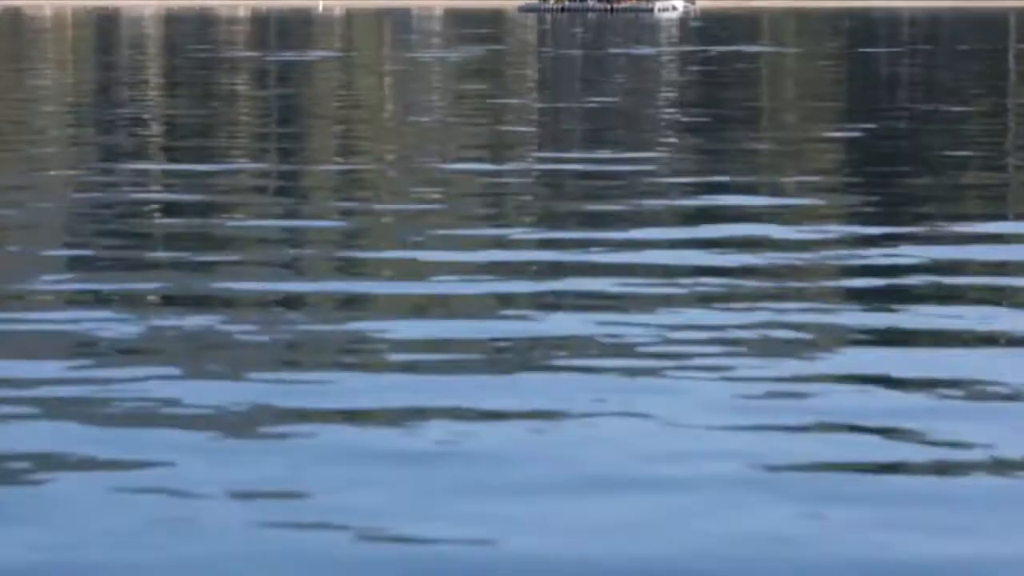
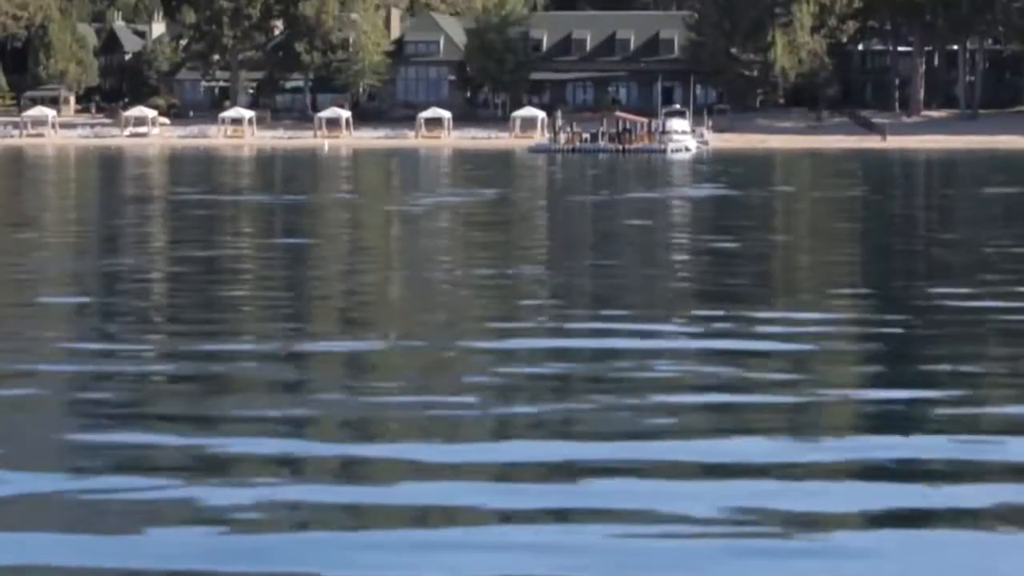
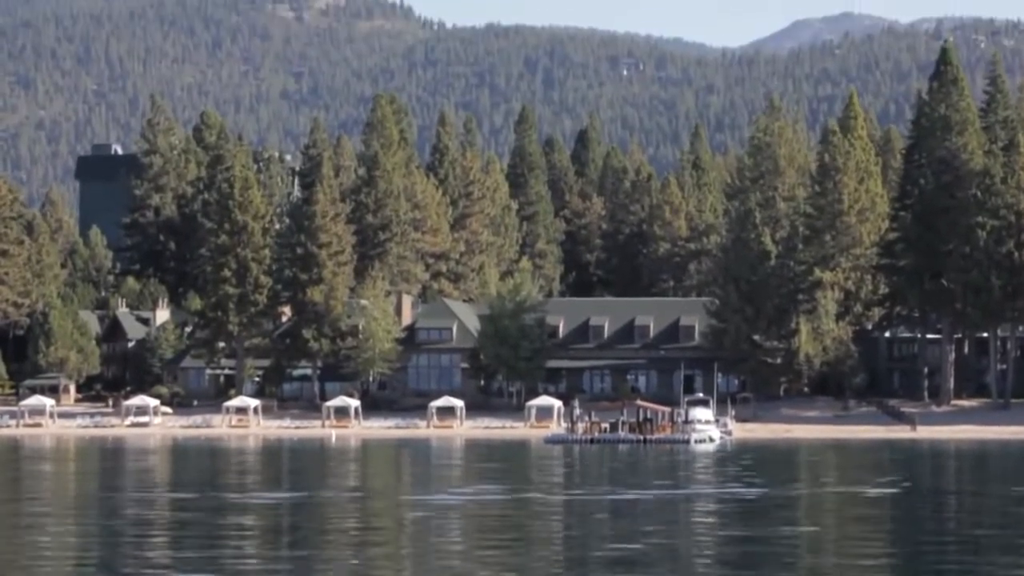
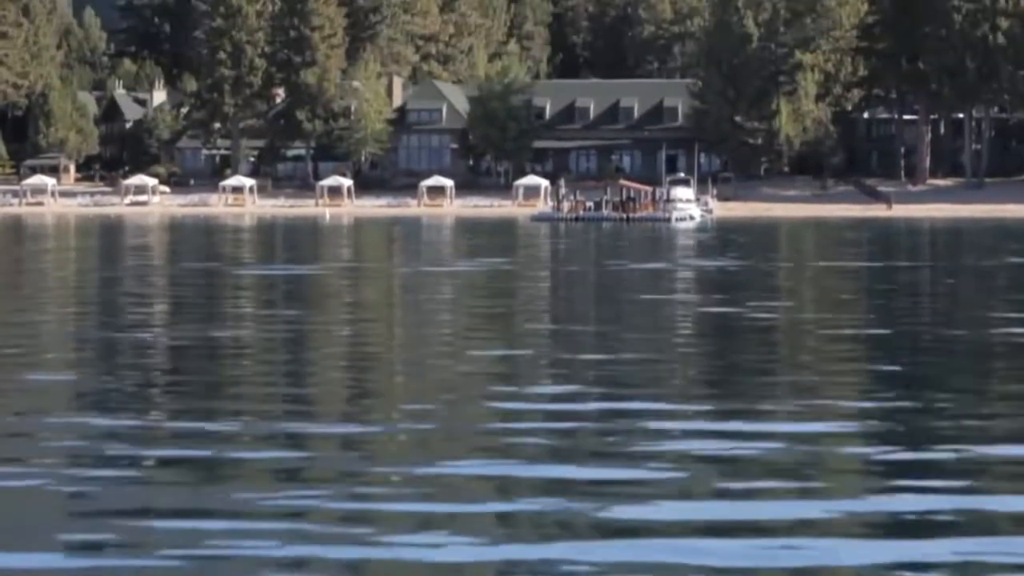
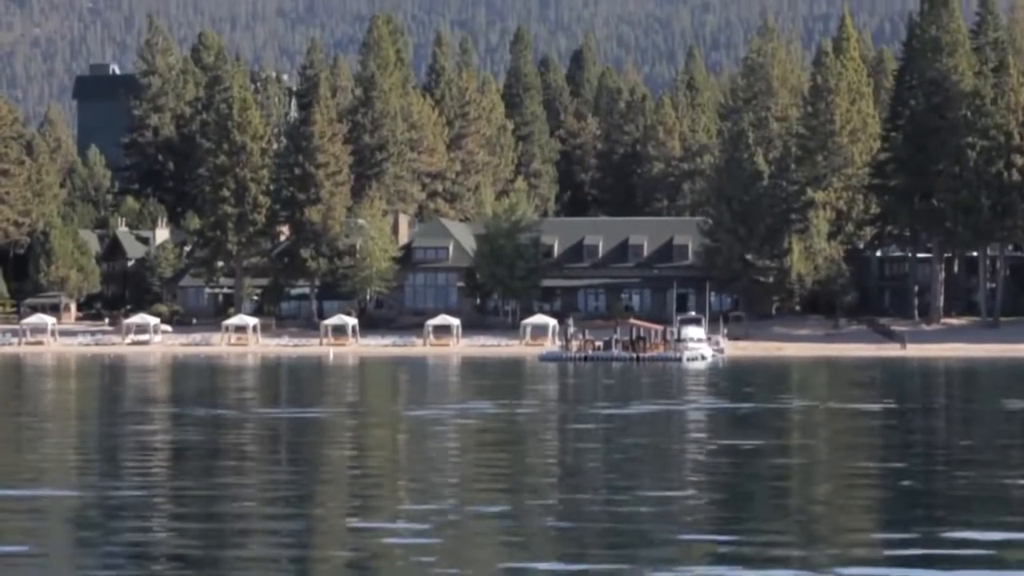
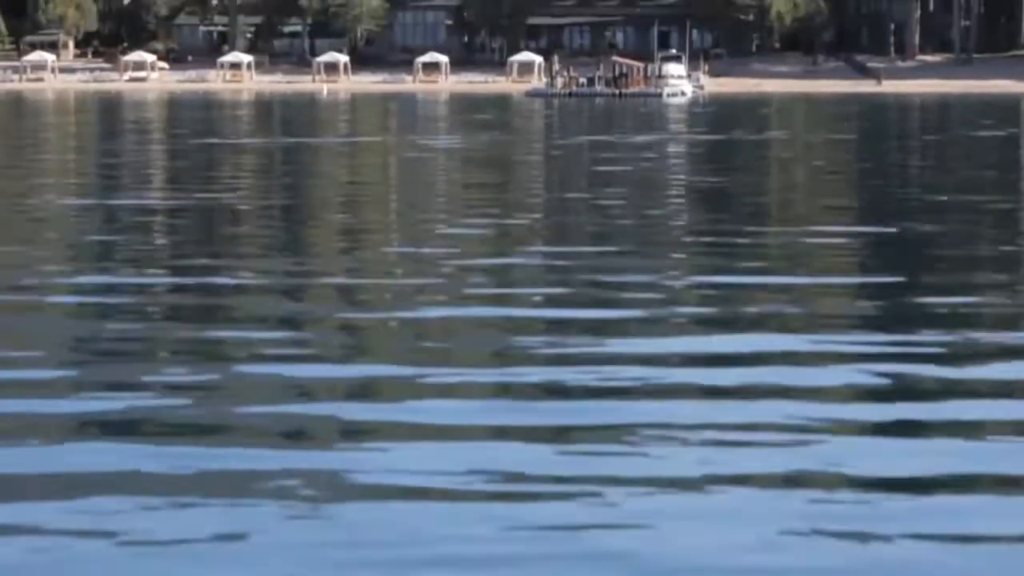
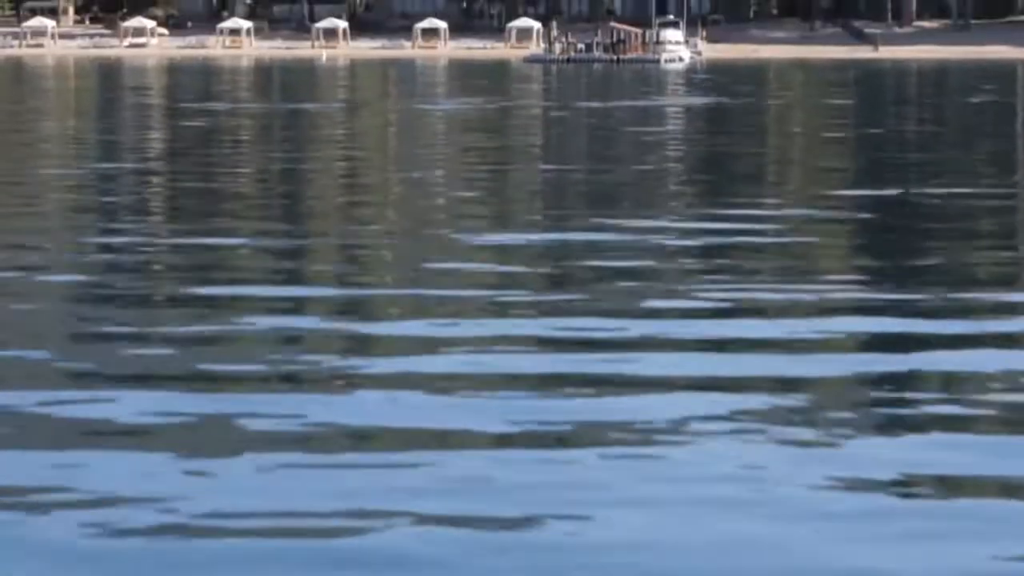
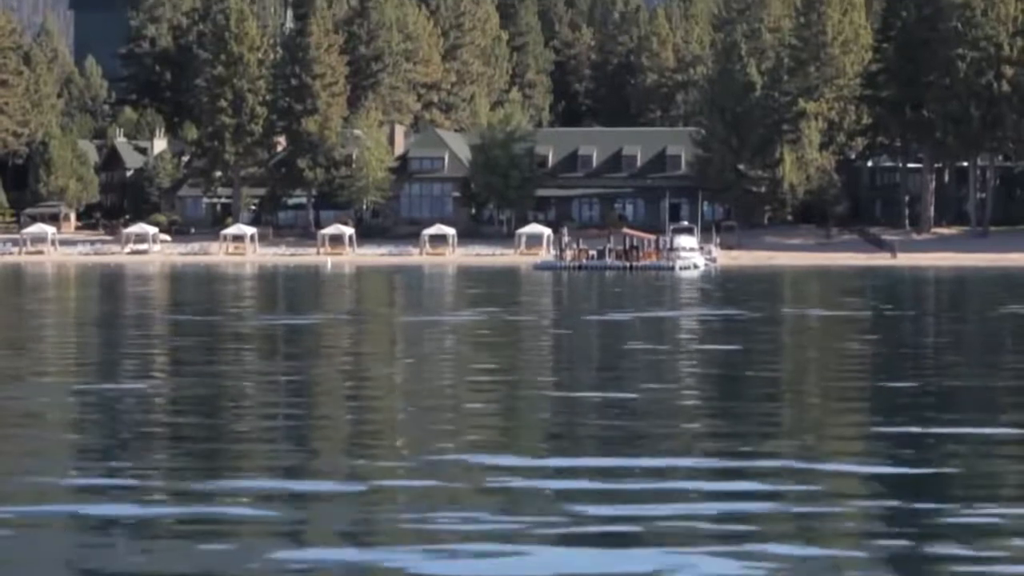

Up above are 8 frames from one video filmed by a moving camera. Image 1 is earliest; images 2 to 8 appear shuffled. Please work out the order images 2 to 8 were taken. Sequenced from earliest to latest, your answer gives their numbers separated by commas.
7, 6, 2, 4, 8, 5, 3
